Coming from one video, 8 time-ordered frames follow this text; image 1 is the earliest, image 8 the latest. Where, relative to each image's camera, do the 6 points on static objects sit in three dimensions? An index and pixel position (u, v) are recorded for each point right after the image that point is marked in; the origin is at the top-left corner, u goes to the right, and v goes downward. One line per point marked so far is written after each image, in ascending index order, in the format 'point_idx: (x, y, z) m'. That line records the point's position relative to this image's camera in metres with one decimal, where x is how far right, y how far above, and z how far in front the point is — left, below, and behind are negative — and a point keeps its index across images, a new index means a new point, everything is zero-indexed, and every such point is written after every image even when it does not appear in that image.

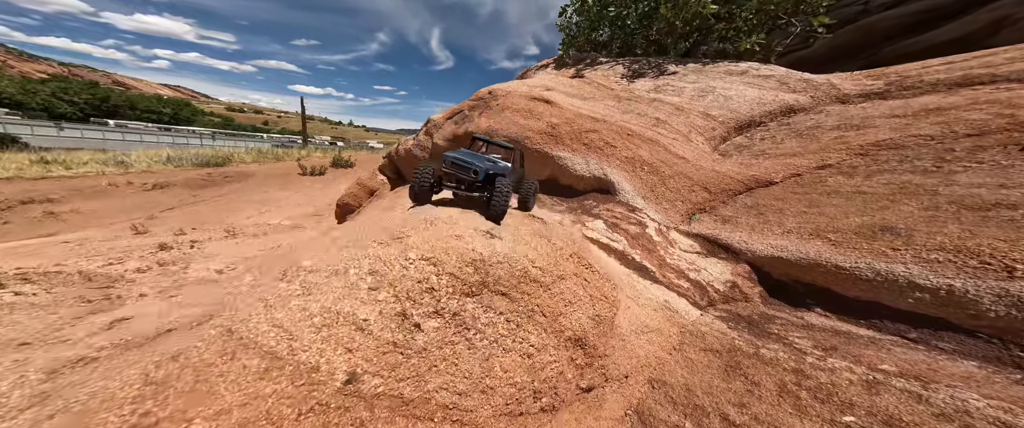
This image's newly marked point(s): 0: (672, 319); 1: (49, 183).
0: (+2.5, -1.6, +4.6) m
1: (-24.7, +1.3, +15.1) m
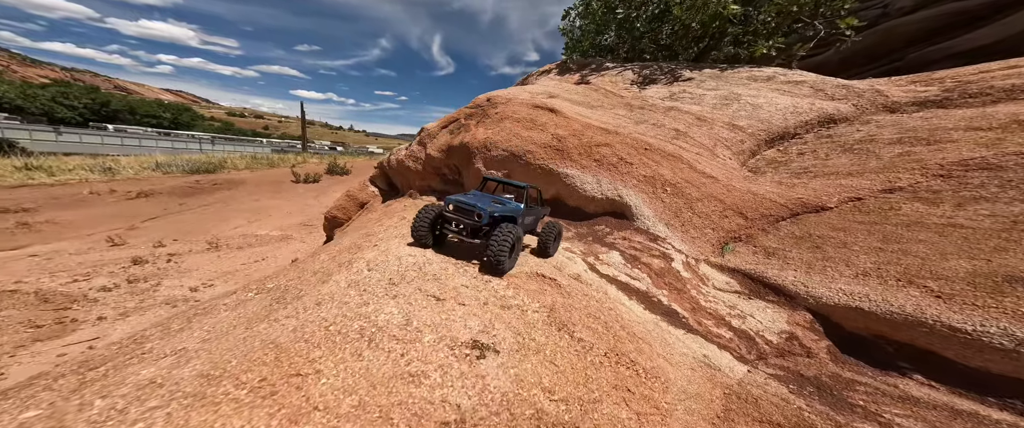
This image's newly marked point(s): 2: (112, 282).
0: (+2.5, -2.2, +3.5) m
1: (-24.7, +0.7, +14.1) m
2: (-13.9, -2.7, +9.6) m
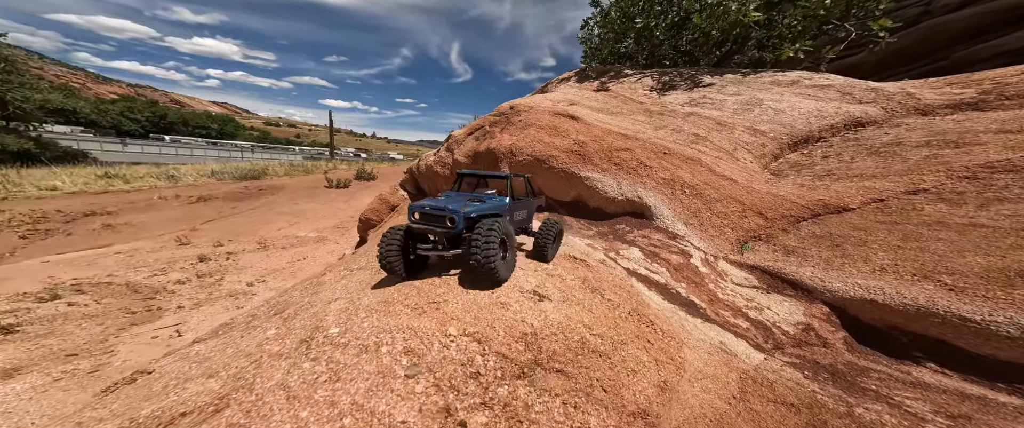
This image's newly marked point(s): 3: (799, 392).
0: (+3.0, -2.1, +3.9) m
1: (-23.4, +0.7, +16.3) m
2: (-13.0, -2.6, +11.0) m
3: (+3.5, -2.2, +3.4) m
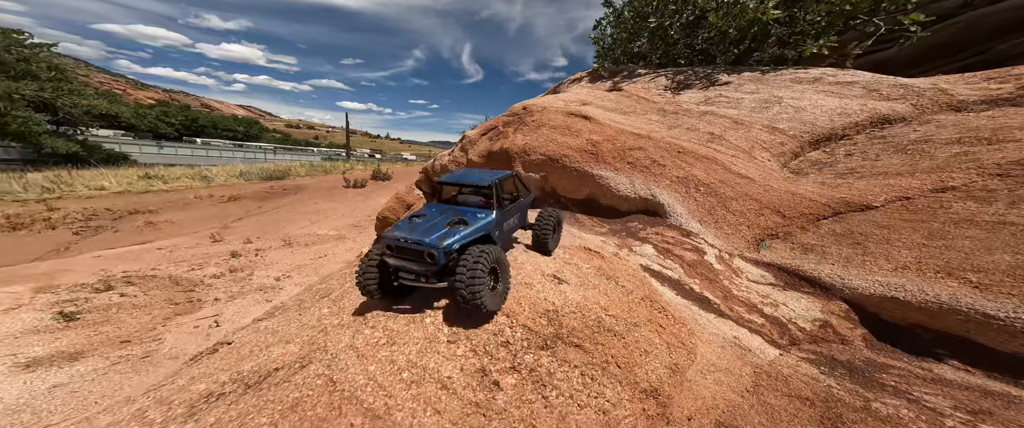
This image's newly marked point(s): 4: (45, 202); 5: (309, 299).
0: (+3.2, -2.1, +3.9) m
1: (-22.6, +1.0, +17.5) m
2: (-12.4, -2.5, +11.7) m
3: (+3.7, -2.1, +3.4) m
4: (-24.6, +0.5, +14.7) m
5: (-3.5, -1.4, +4.9) m
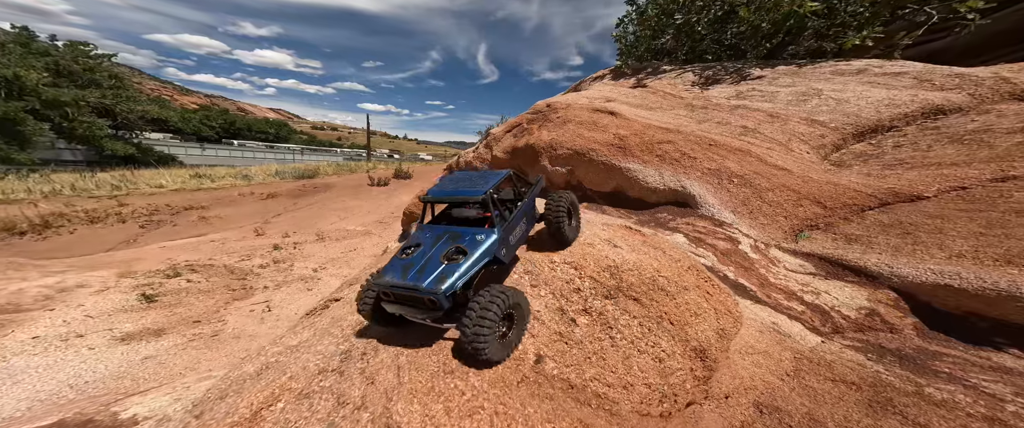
0: (+3.9, -1.9, +4.0) m
1: (-21.0, +1.4, +19.0) m
2: (-11.2, -2.1, +12.7) m
3: (+4.4, -2.0, +3.5) m
4: (-23.2, +0.9, +16.4) m
5: (-2.8, -1.2, +5.4) m
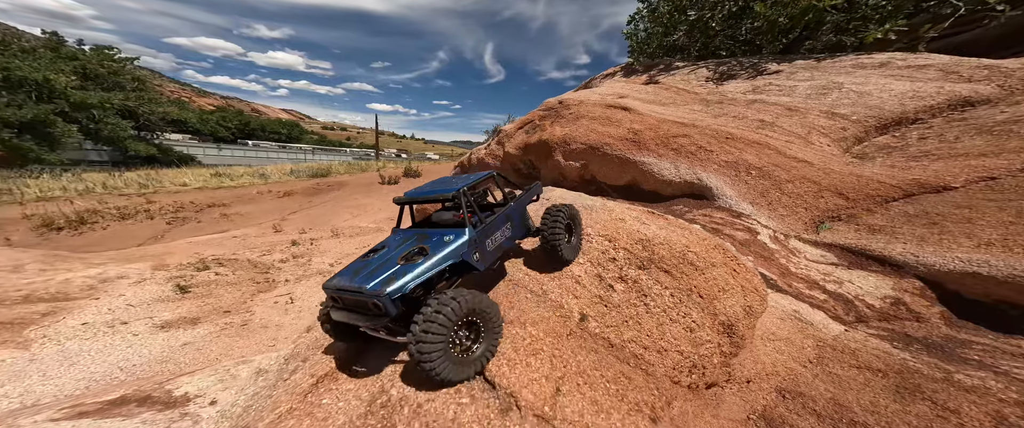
0: (+4.4, -1.7, +4.1) m
1: (-20.2, +1.6, +19.7) m
2: (-10.5, -2.0, +13.2) m
3: (+4.8, -1.8, +3.6) m
4: (-22.5, +1.2, +17.1) m
5: (-2.3, -1.0, +5.6) m
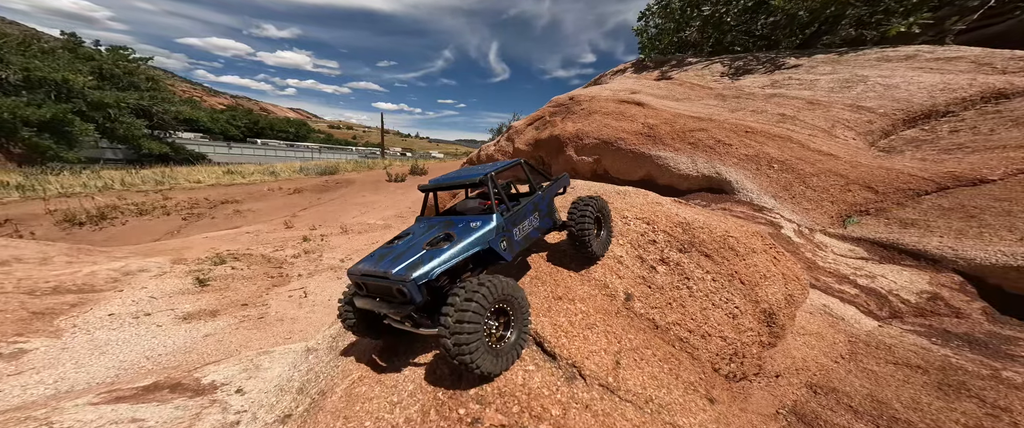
0: (+4.7, -1.6, +4.0) m
1: (-19.6, +1.9, +20.0) m
2: (-10.0, -1.7, +13.4) m
3: (+5.2, -1.7, +3.5) m
4: (-21.8, +1.4, +17.5) m
5: (-1.9, -0.9, +5.7) m
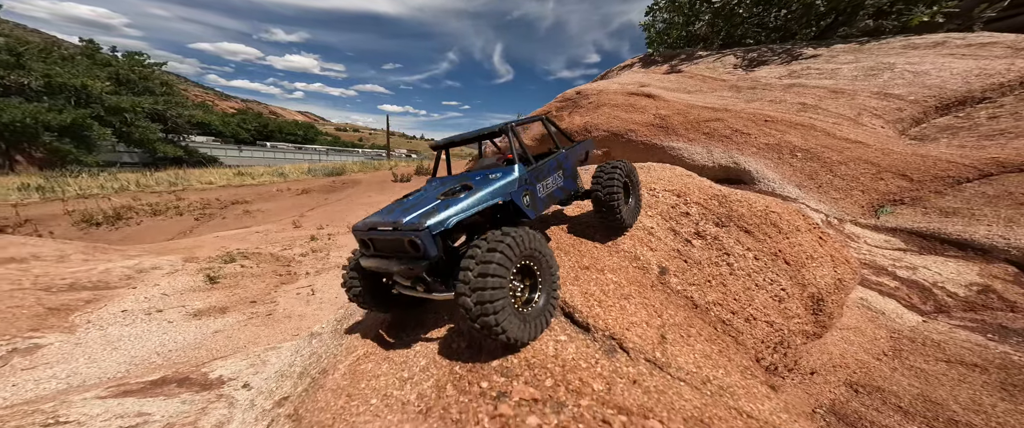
0: (+4.9, -1.4, +3.8) m
1: (-19.1, +1.9, +20.3) m
2: (-9.6, -1.7, +13.4) m
3: (+5.4, -1.5, +3.2) m
4: (-21.4, +1.5, +17.7) m
5: (-1.7, -0.8, +5.5) m
